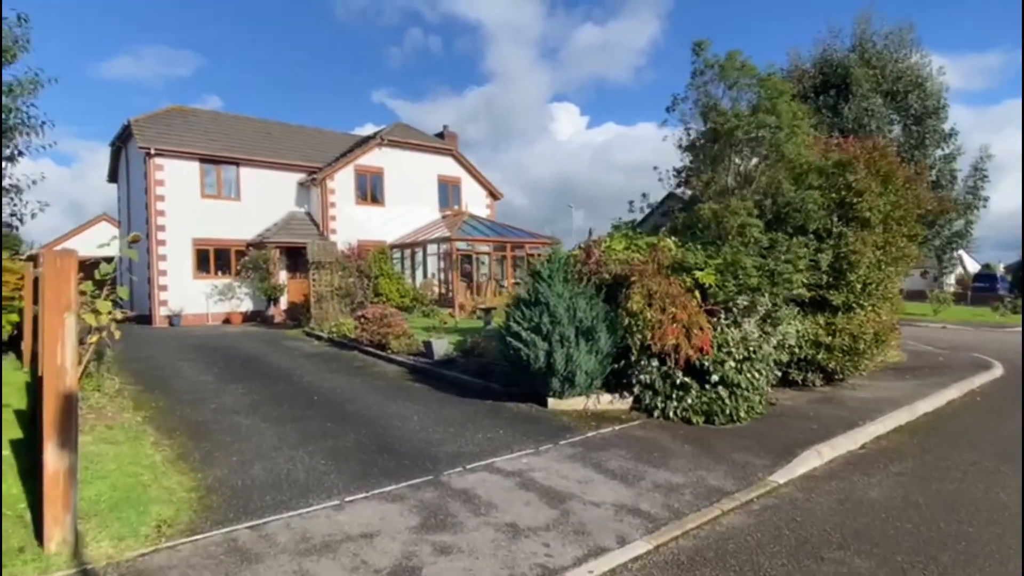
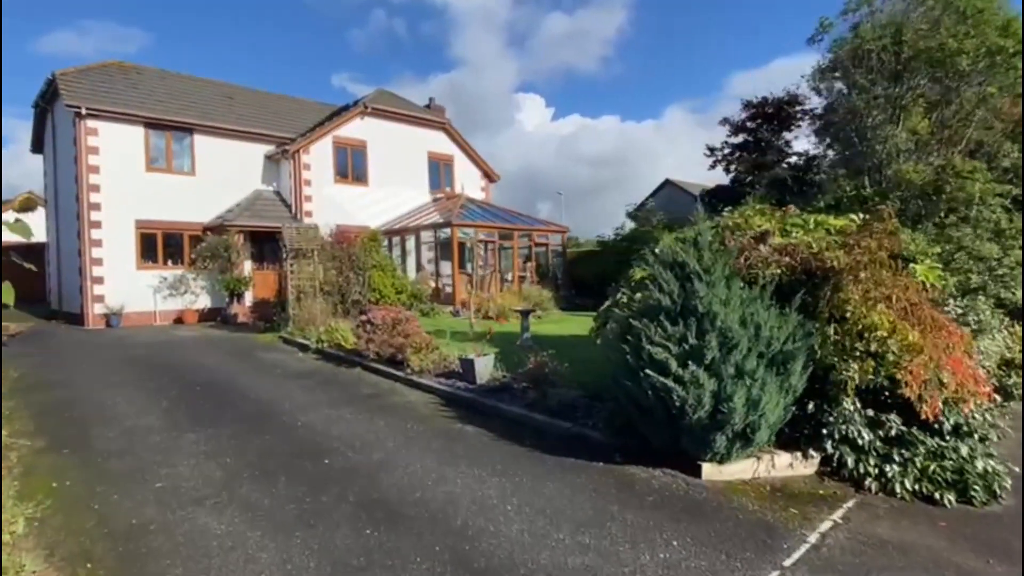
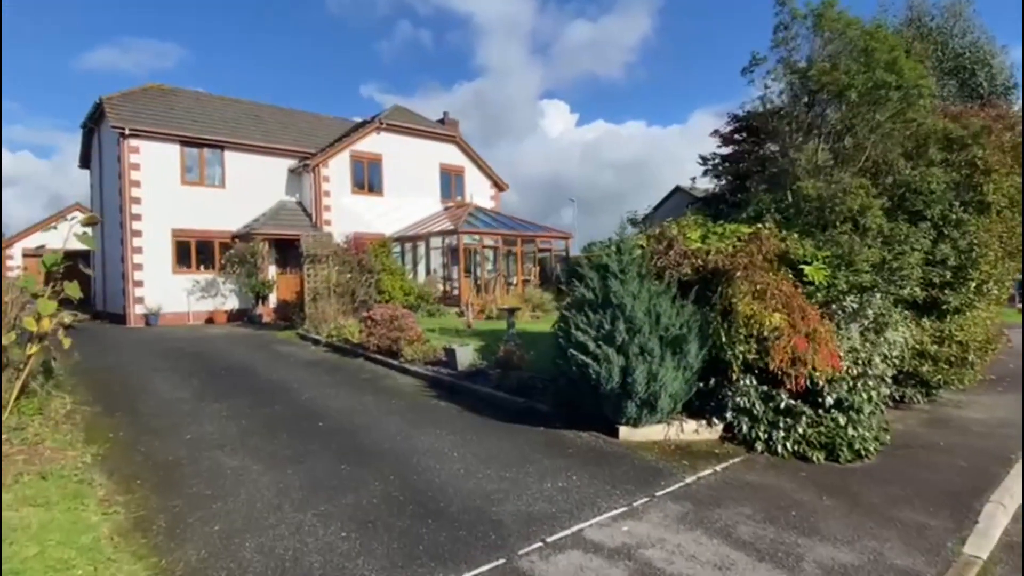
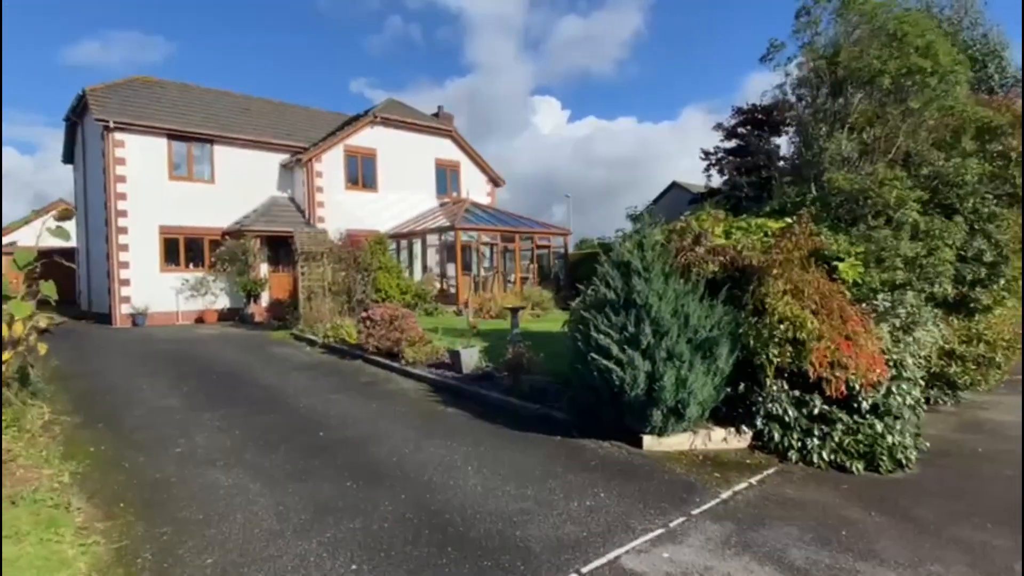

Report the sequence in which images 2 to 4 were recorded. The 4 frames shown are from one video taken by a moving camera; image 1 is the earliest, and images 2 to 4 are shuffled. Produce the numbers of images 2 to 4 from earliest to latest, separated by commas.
3, 4, 2
